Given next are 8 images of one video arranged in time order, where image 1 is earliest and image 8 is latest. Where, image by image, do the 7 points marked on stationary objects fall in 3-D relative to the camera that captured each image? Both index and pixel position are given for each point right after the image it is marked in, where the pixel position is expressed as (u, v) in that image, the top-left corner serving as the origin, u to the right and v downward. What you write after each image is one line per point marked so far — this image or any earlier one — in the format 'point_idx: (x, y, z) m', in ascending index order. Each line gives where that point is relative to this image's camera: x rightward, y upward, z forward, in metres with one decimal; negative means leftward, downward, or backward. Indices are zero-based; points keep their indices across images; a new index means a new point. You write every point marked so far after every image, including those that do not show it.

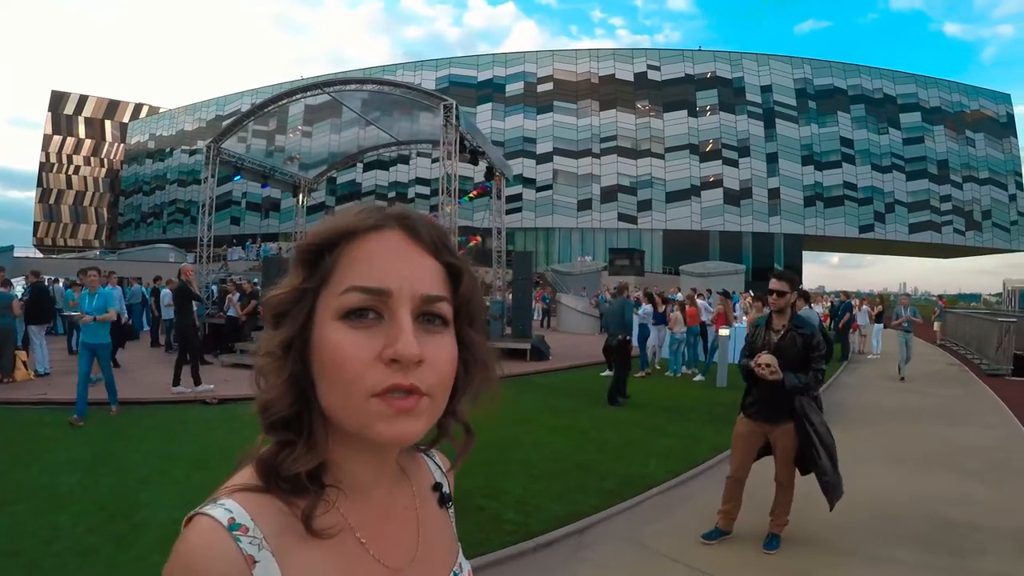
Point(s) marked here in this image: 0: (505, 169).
0: (+0.6, +3.4, +14.9) m
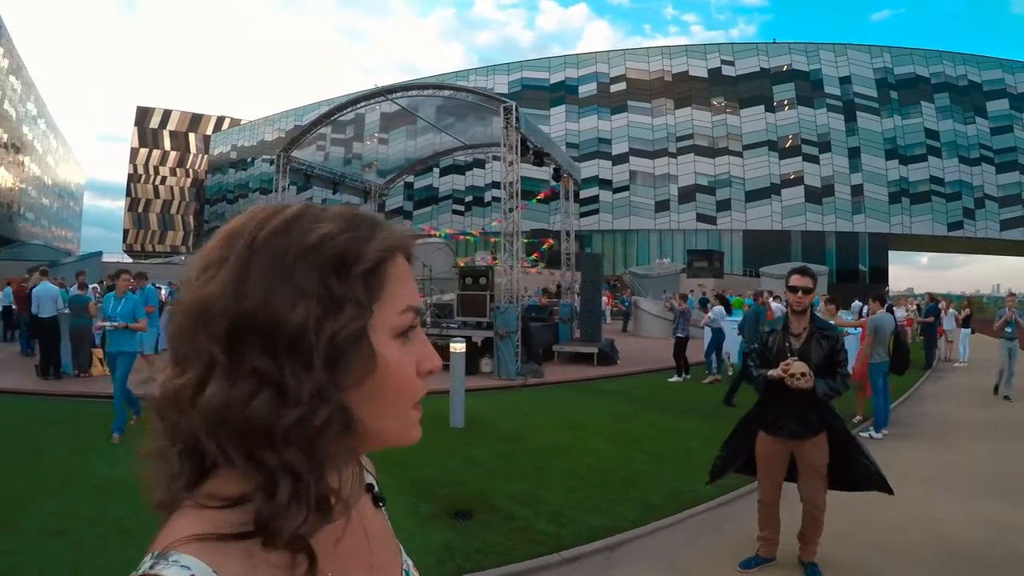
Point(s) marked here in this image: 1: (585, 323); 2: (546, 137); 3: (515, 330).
0: (+1.9, +3.3, +14.7) m
1: (+1.9, -0.7, +12.0) m
2: (+0.8, +3.6, +12.1) m
3: (+0.1, -0.7, +9.8) m
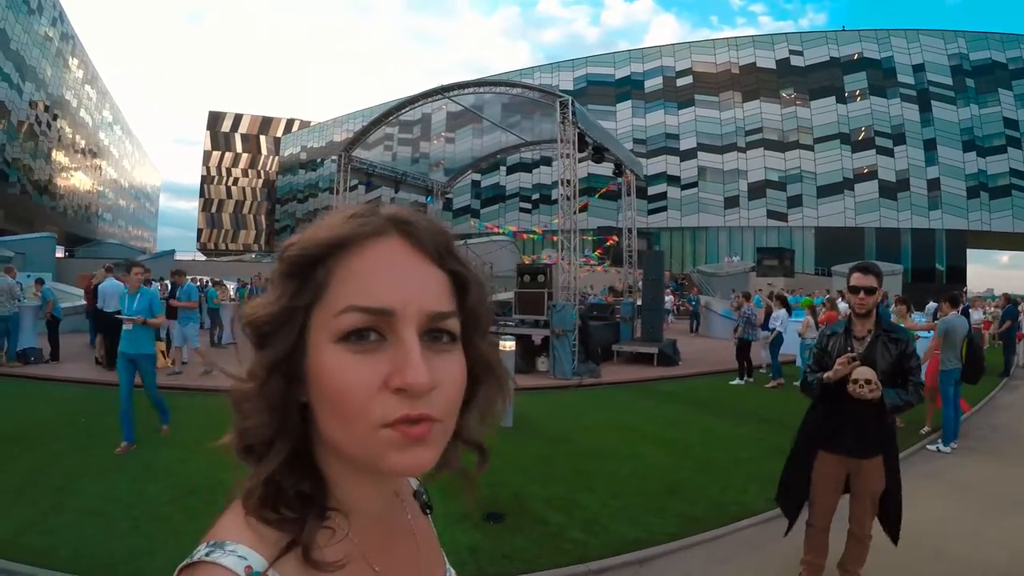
0: (+3.1, +3.3, +14.4) m
1: (+2.9, -0.7, +11.7) m
2: (+1.8, +3.6, +11.9) m
3: (+0.9, -0.7, +9.7) m
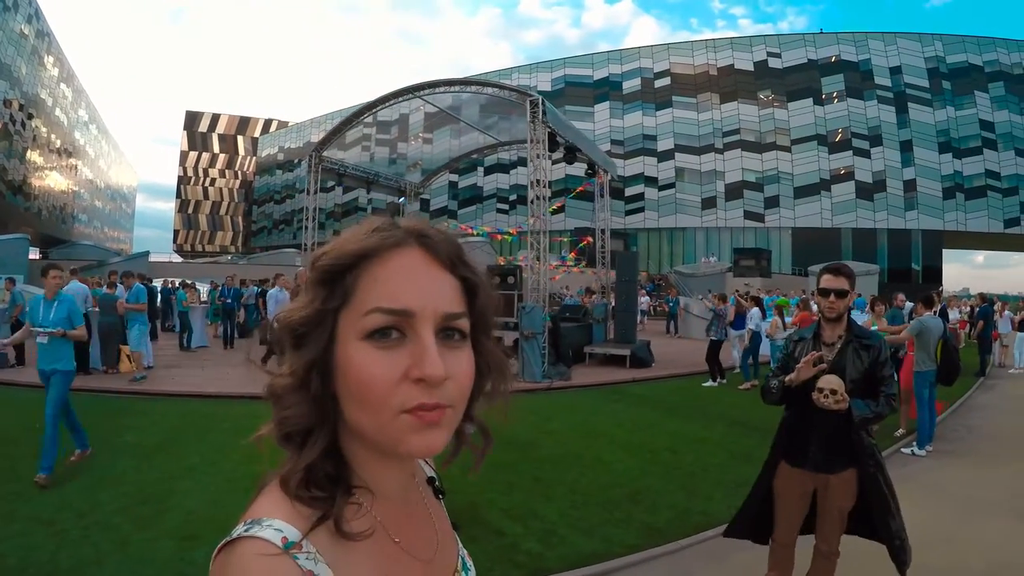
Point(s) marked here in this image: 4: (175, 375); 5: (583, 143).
0: (+2.5, +3.2, +14.4) m
1: (+2.3, -0.7, +11.7) m
2: (+1.2, +3.5, +11.8) m
3: (+0.4, -0.8, +9.6) m
4: (-6.4, -1.6, +10.1) m
5: (+1.6, +3.4, +12.5) m
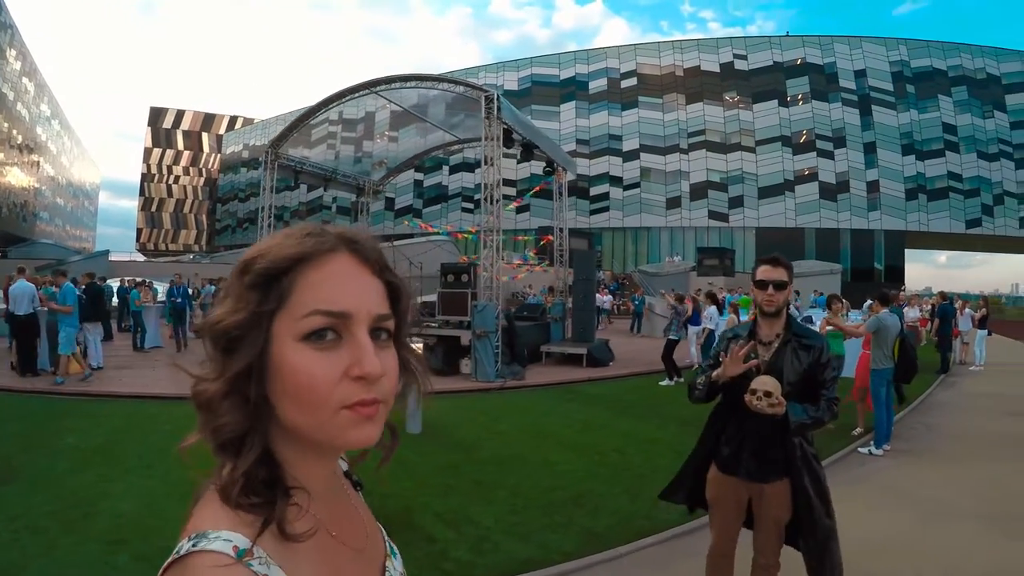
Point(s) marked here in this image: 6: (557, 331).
0: (+1.6, +3.3, +14.4) m
1: (+1.5, -0.7, +11.7) m
2: (+0.4, +3.6, +11.8) m
3: (-0.3, -0.8, +9.5) m
4: (-7.2, -1.6, +9.8) m
5: (+0.8, +3.4, +12.5) m
6: (+1.1, -1.1, +12.8) m
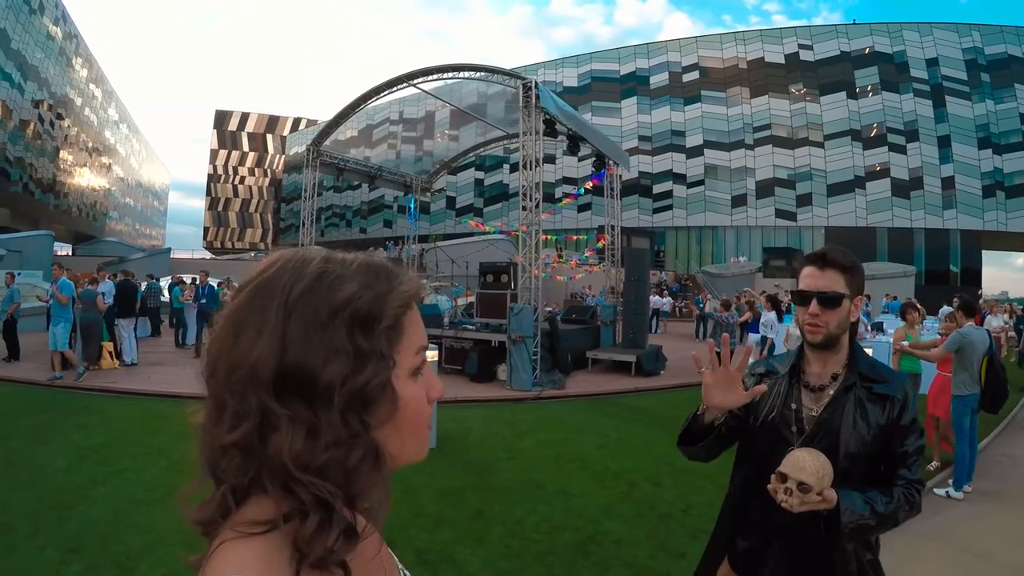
0: (+2.7, +3.2, +13.6) m
1: (+2.3, -0.7, +10.9) m
2: (+1.3, +3.5, +11.1) m
3: (+0.3, -0.8, +8.9) m
4: (-6.5, -1.5, +9.7) m
5: (+1.7, +3.4, +11.8) m
6: (+2.0, -1.1, +12.1) m
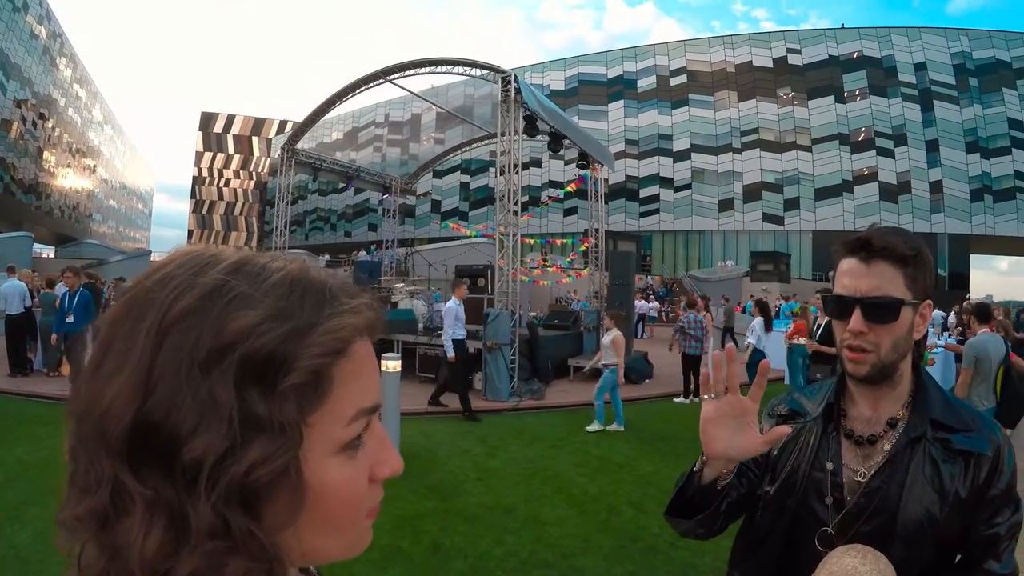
0: (+2.3, +3.2, +13.2) m
1: (+2.0, -0.8, +10.5) m
2: (+1.0, +3.5, +10.7) m
3: (0.0, -0.8, +8.4) m
4: (-6.8, -1.6, +9.1) m
5: (+1.4, +3.3, +11.4) m
6: (+1.7, -1.2, +11.6) m
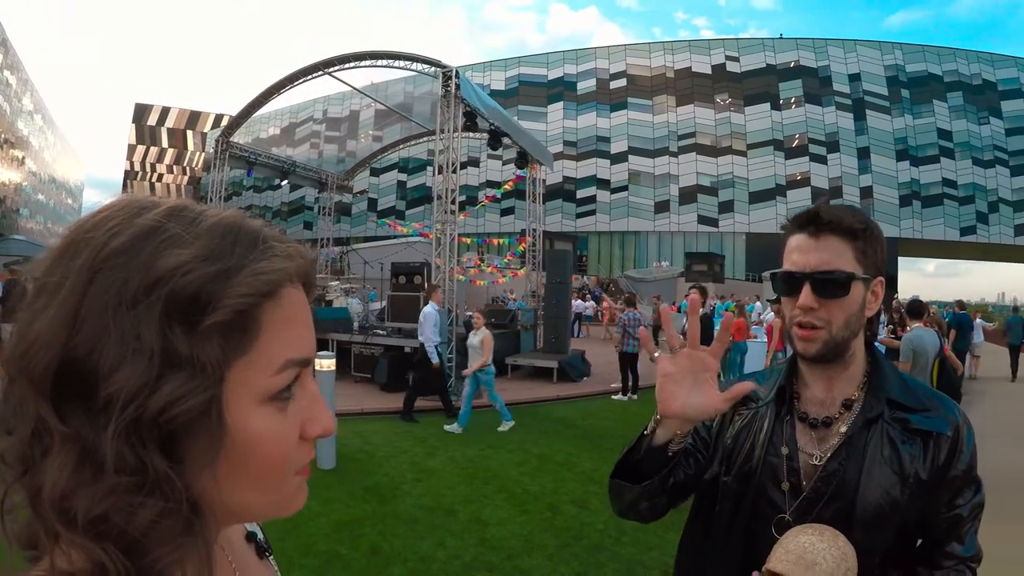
0: (+1.2, +3.2, +13.1) m
1: (+1.1, -0.7, +10.3) m
2: (0.0, +3.5, +10.4) m
3: (-0.7, -0.7, +8.1) m
4: (-7.6, -1.5, +8.3) m
5: (+0.4, +3.4, +11.2) m
6: (+0.7, -1.1, +11.5) m
